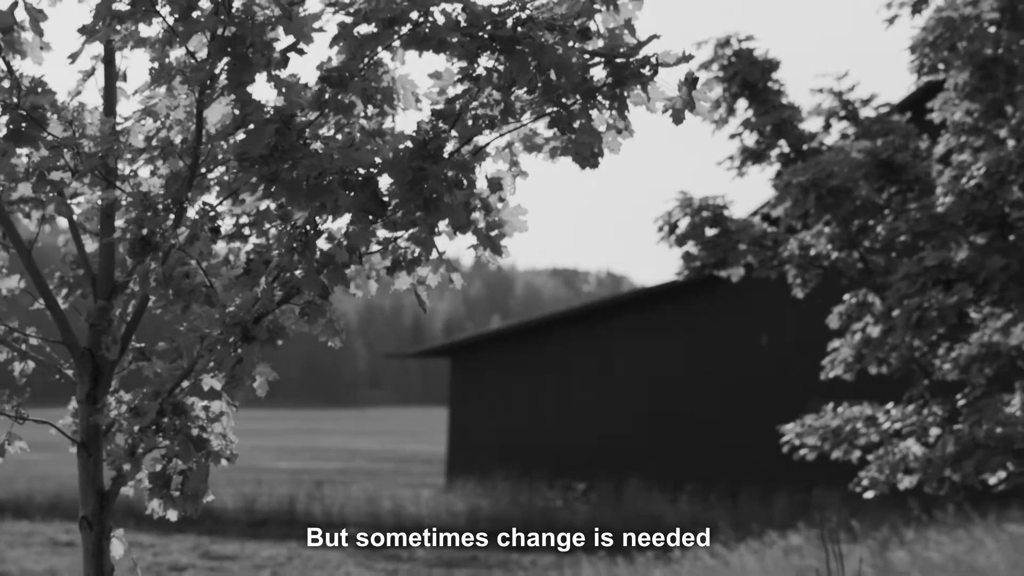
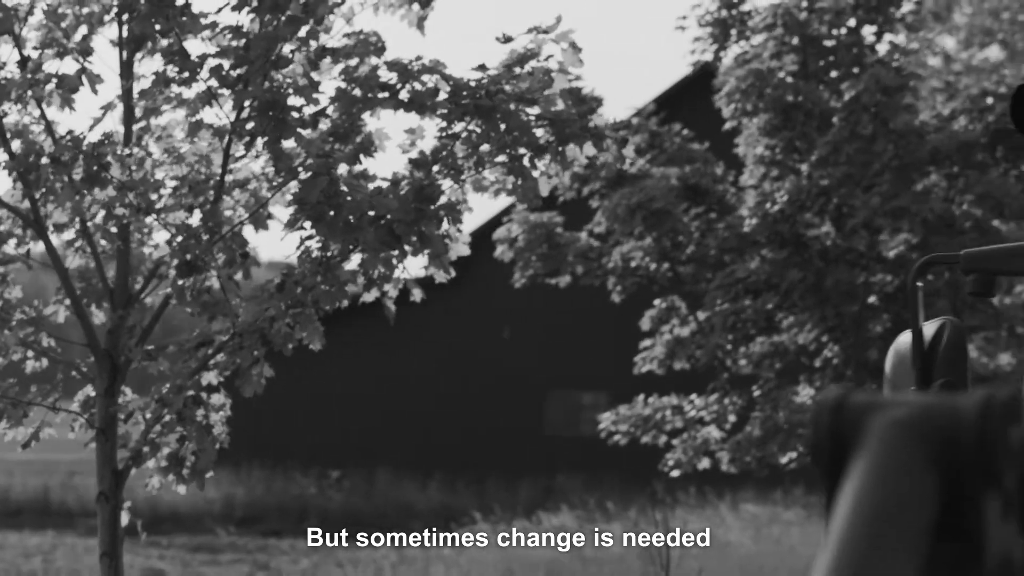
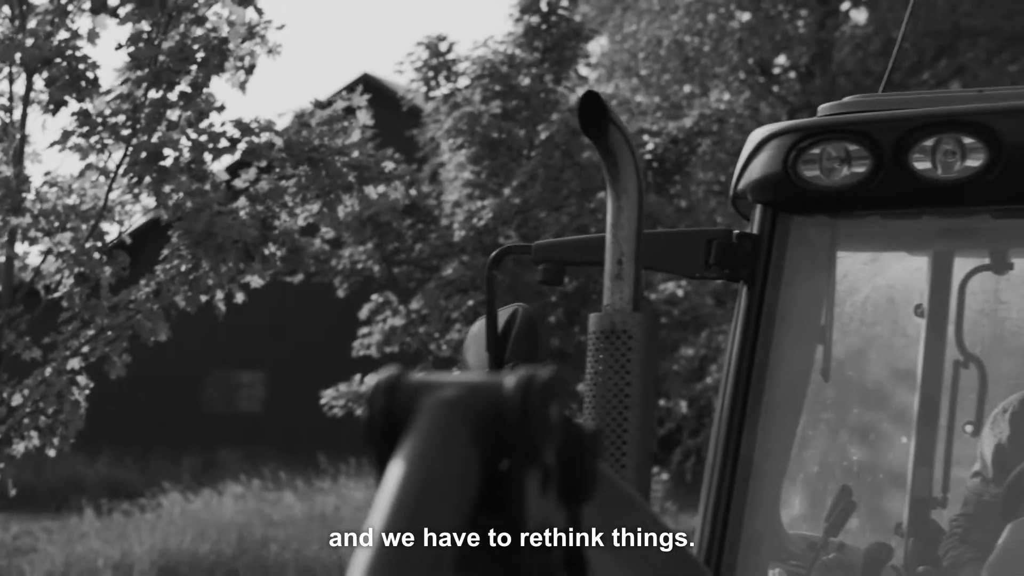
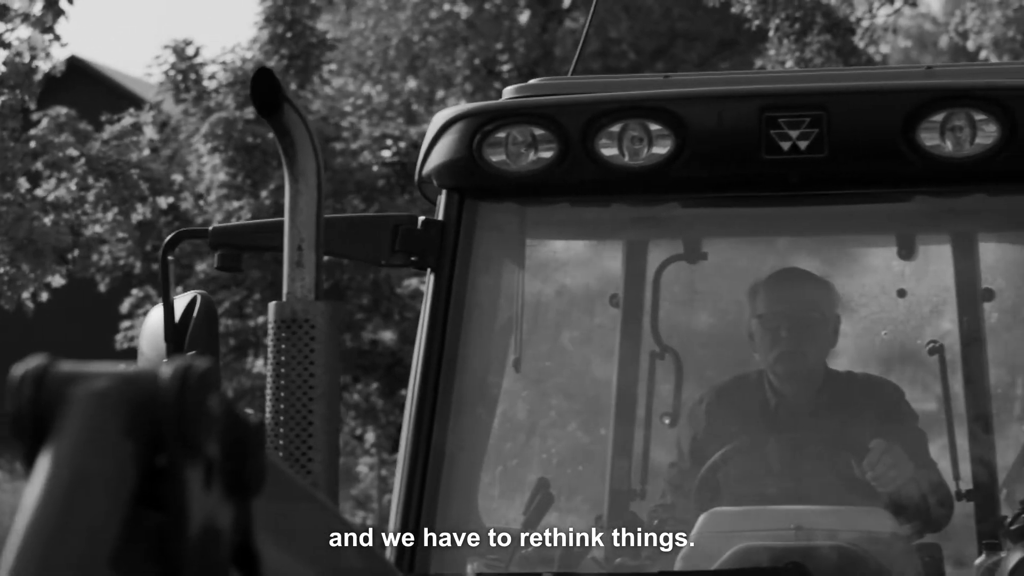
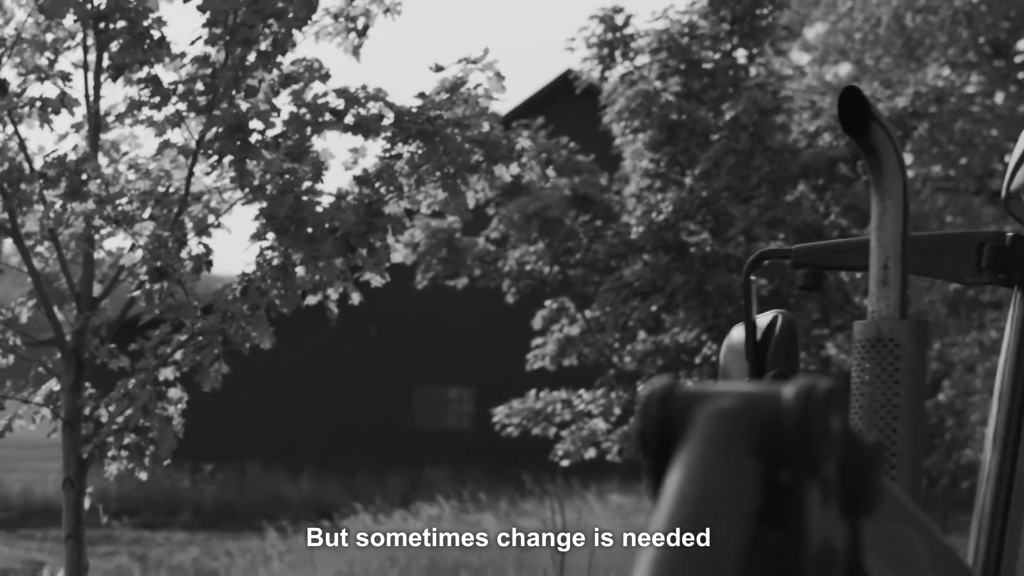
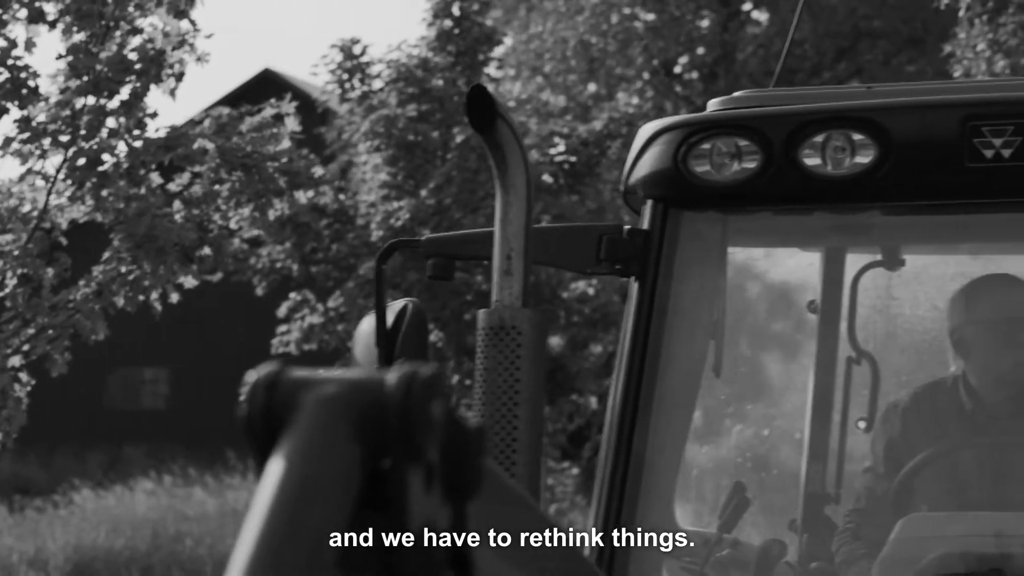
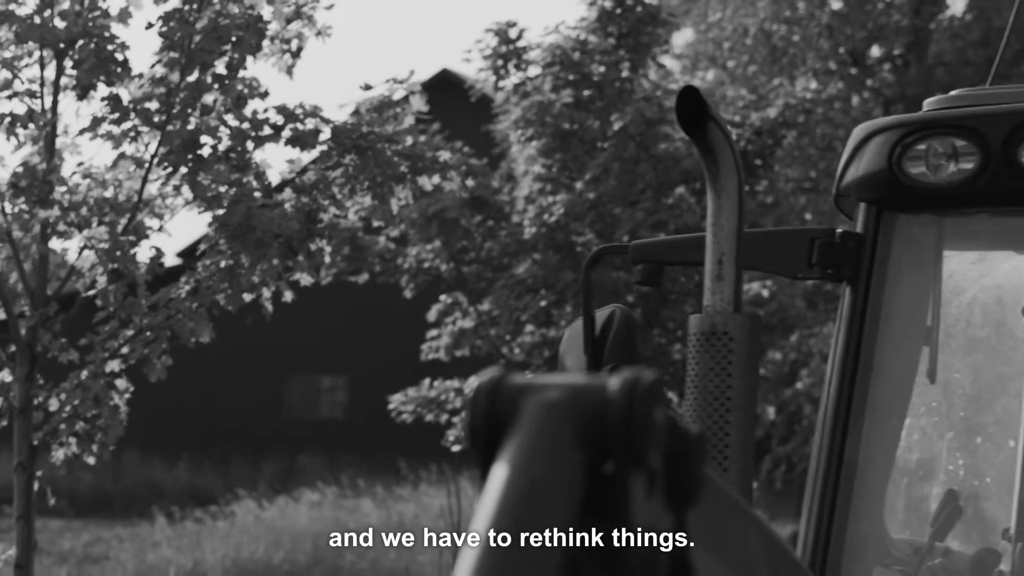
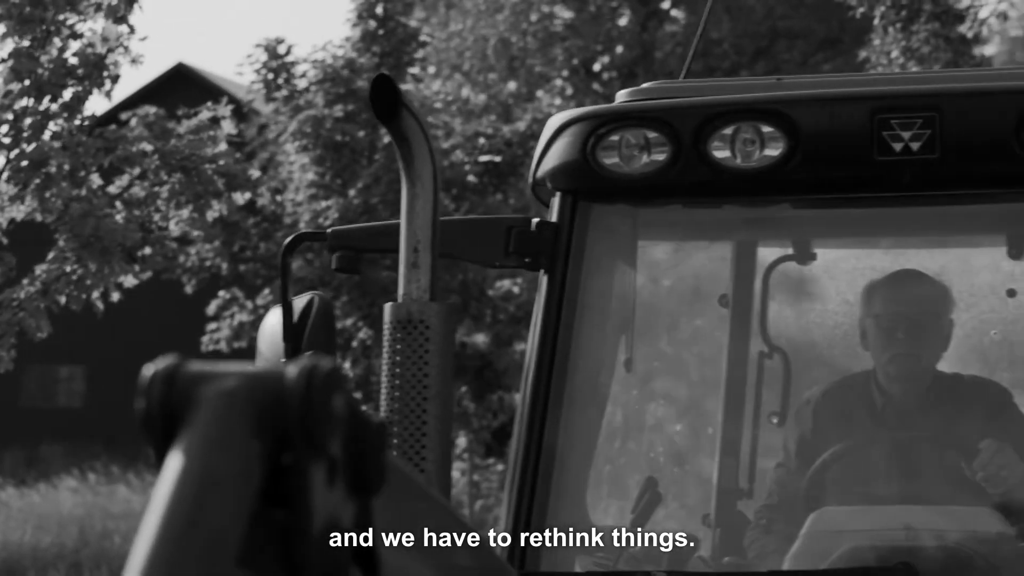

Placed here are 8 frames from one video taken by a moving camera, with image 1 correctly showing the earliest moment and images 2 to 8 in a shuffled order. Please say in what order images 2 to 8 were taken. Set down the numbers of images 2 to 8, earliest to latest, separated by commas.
2, 5, 7, 3, 6, 8, 4
